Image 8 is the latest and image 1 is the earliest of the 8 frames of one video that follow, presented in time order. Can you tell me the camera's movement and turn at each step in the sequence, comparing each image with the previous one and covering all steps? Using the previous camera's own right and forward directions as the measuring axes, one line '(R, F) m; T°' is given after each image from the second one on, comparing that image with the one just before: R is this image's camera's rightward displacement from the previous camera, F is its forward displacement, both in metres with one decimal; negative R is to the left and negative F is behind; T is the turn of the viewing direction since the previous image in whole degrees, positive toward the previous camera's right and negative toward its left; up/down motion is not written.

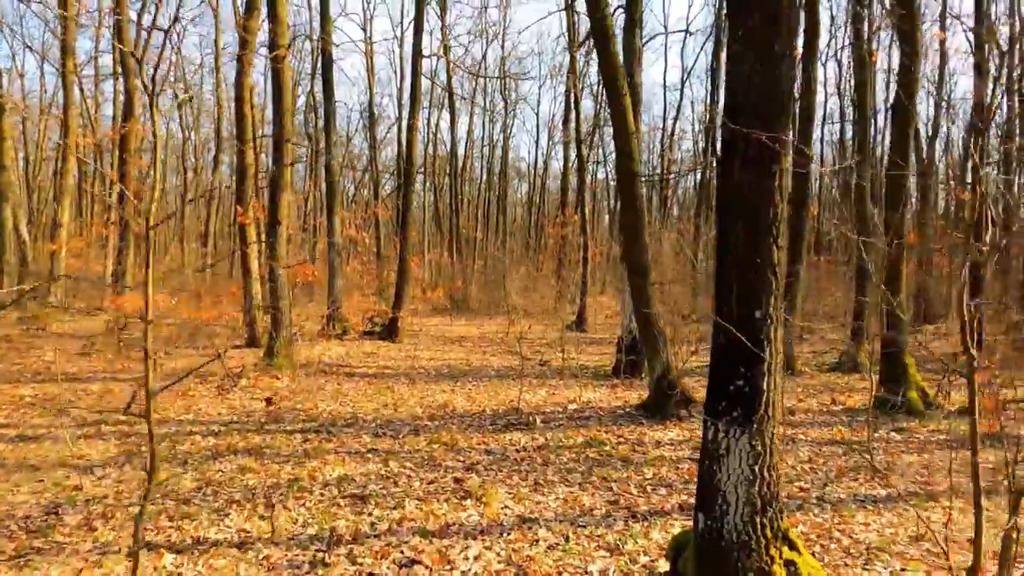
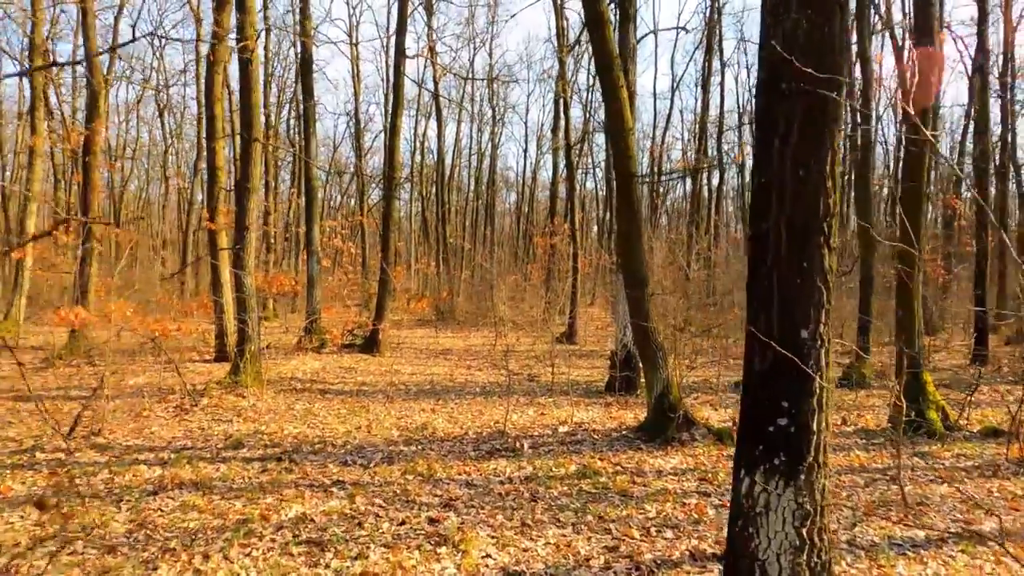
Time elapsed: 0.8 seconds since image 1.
(0.0, +0.7) m; +1°
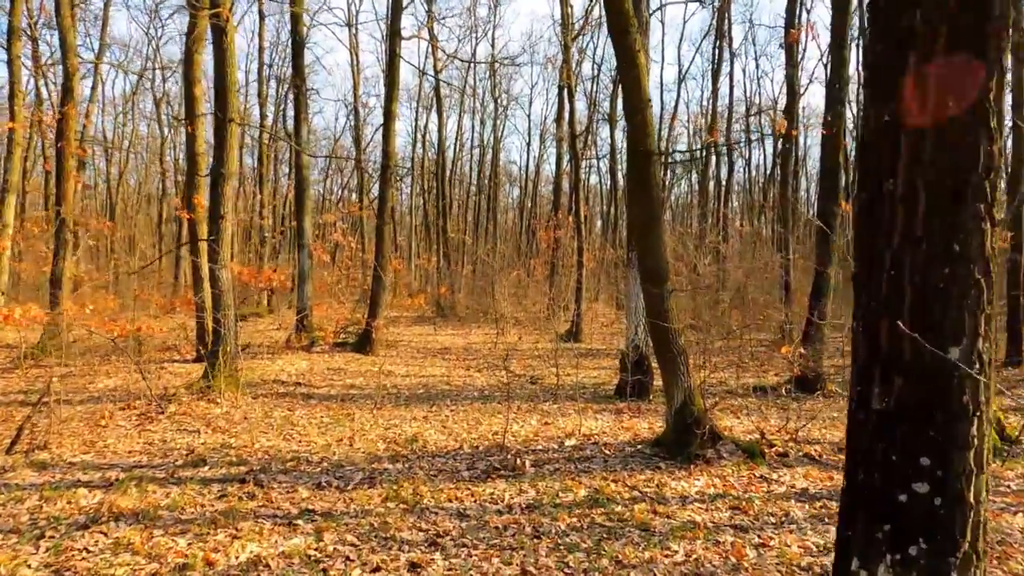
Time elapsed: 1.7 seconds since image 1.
(0.0, +0.8) m; 0°
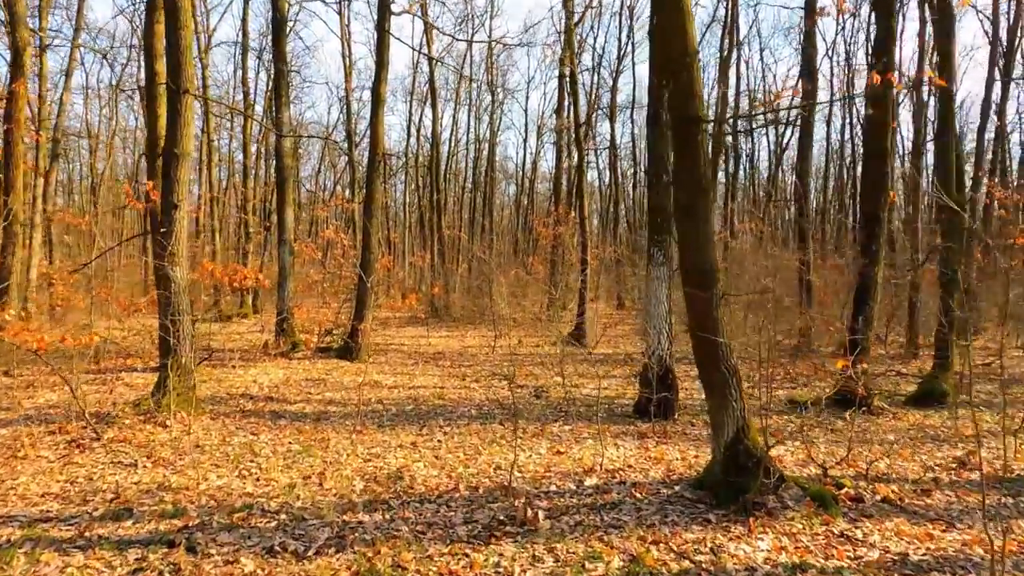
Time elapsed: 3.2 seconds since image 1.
(-0.1, +1.2) m; 0°
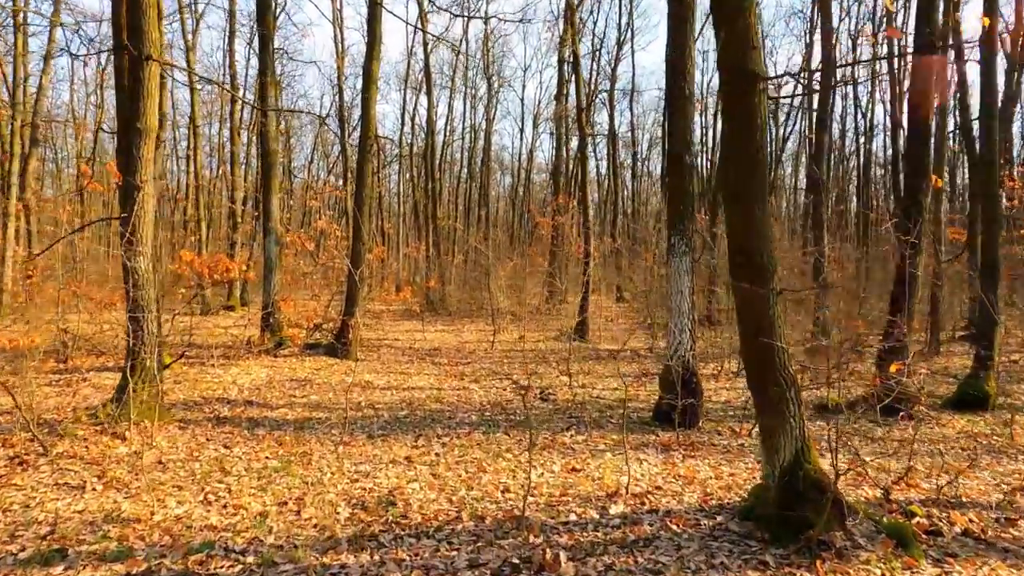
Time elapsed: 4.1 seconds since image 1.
(-0.1, +0.8) m; 0°
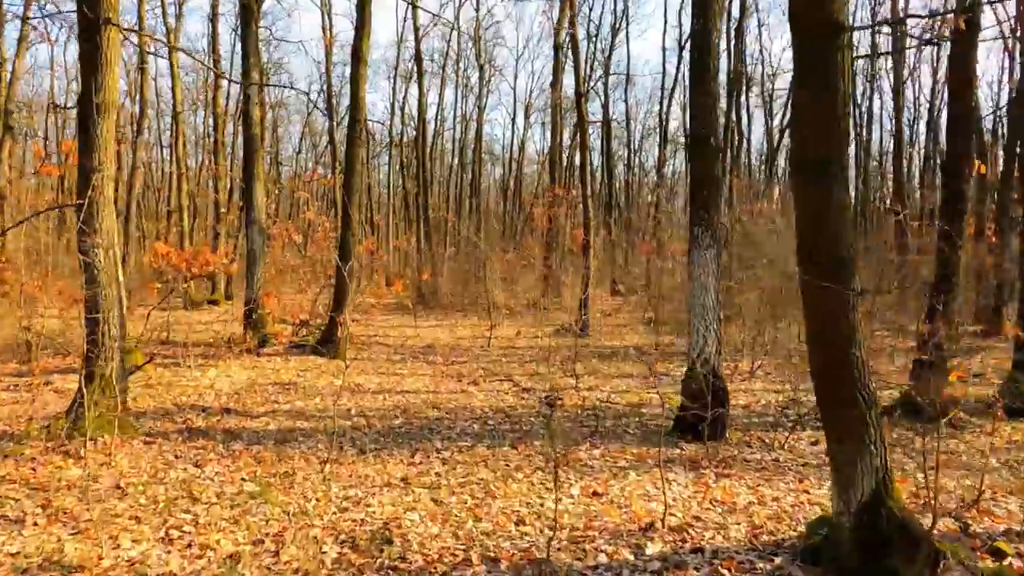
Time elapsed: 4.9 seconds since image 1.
(-0.1, +0.7) m; +1°
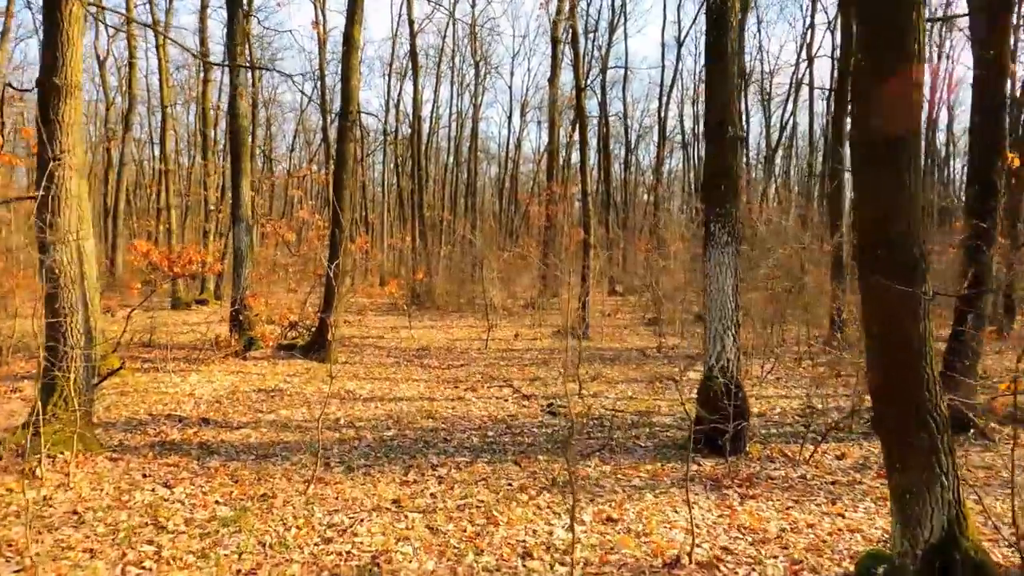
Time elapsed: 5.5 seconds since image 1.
(-0.1, +0.5) m; 0°
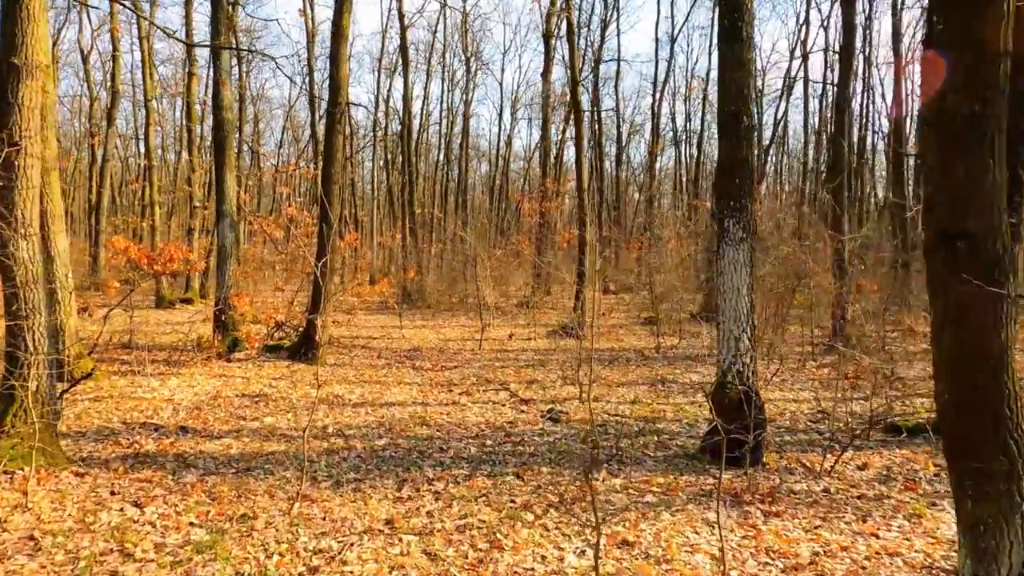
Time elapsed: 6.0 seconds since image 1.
(-0.1, +0.4) m; +1°
